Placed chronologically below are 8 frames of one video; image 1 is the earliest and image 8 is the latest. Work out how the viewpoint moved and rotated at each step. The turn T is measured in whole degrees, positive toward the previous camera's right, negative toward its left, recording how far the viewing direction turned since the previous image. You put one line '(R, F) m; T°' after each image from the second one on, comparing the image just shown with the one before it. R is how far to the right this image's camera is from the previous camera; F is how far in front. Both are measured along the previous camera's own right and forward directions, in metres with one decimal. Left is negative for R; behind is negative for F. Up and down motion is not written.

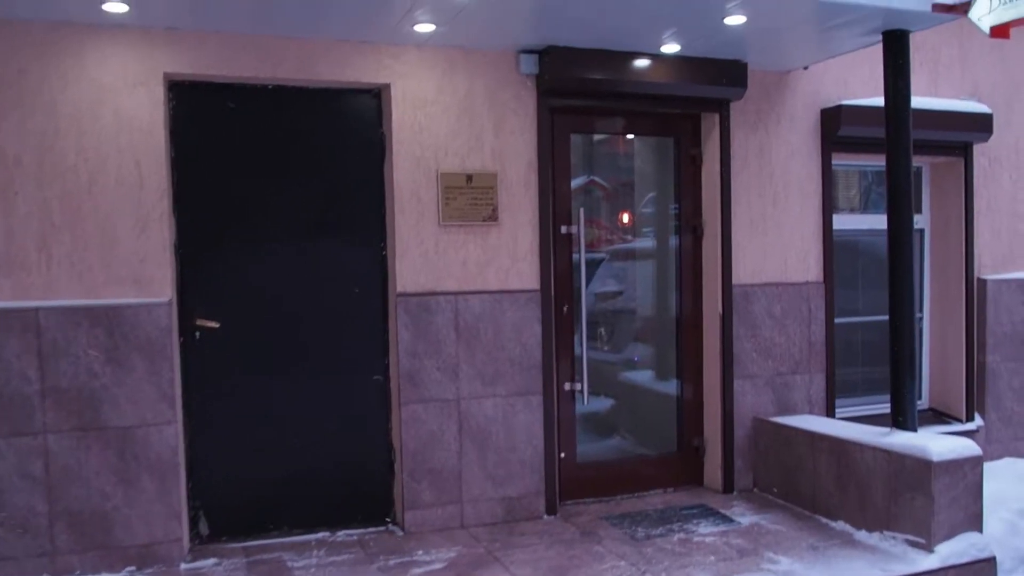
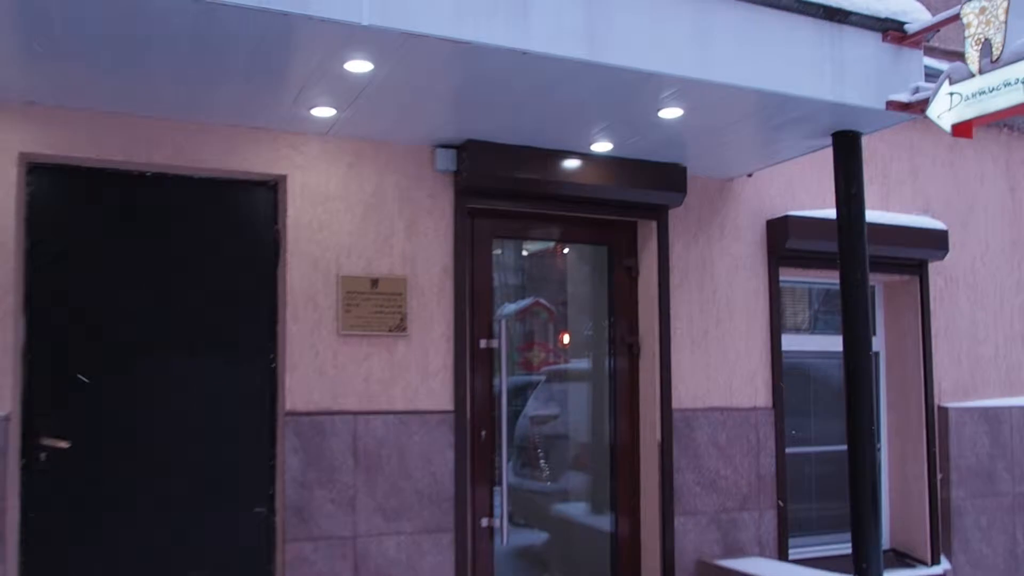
(+0.2, +0.6) m; +2°
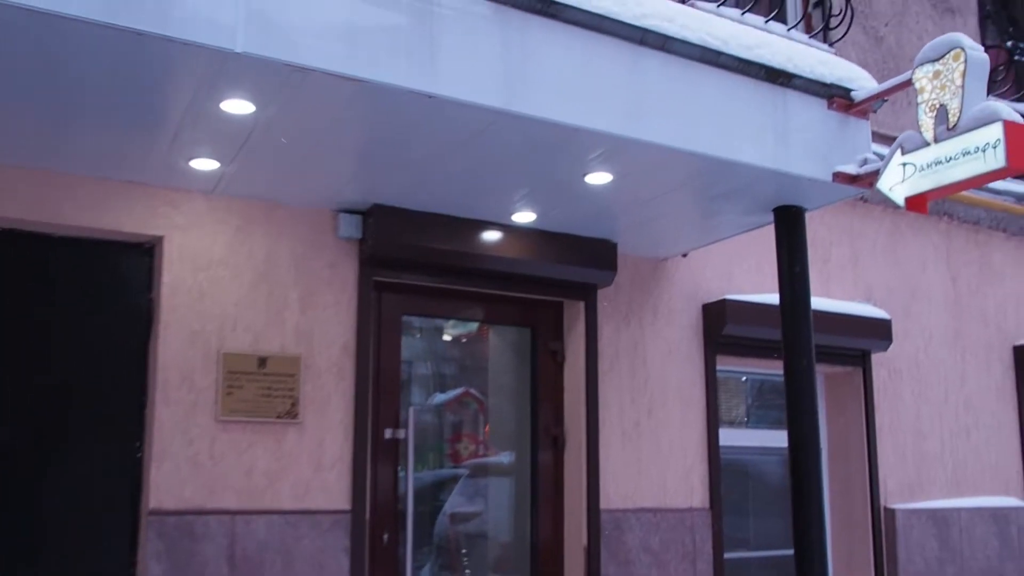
(+0.1, +0.5) m; +3°
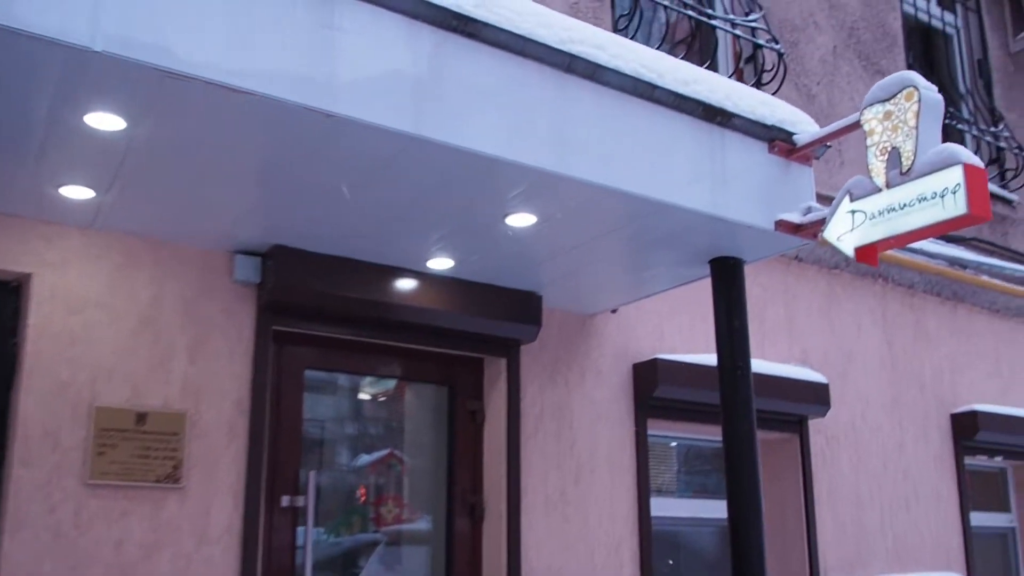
(+0.1, +0.4) m; +3°
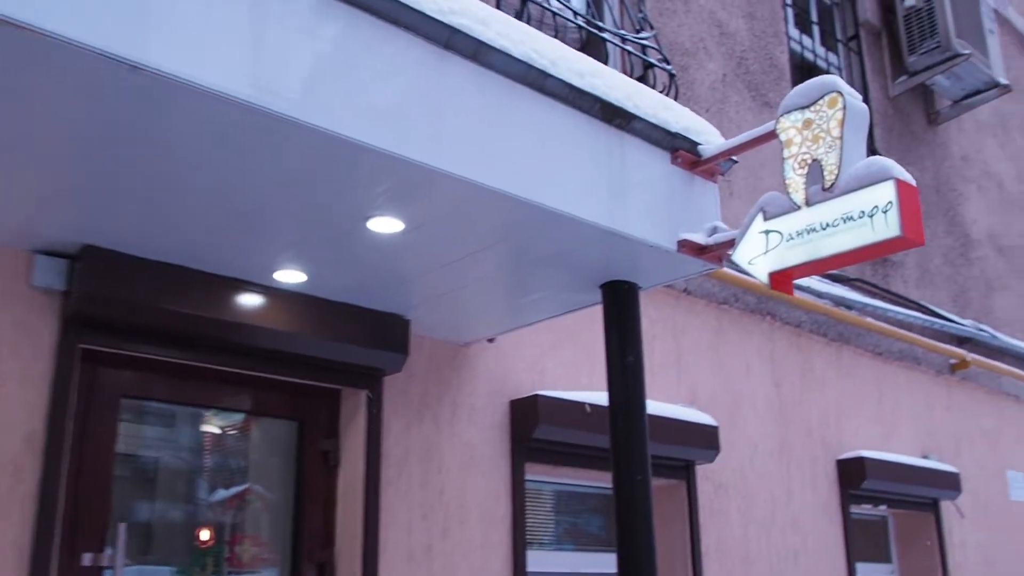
(0.0, +0.6) m; +6°
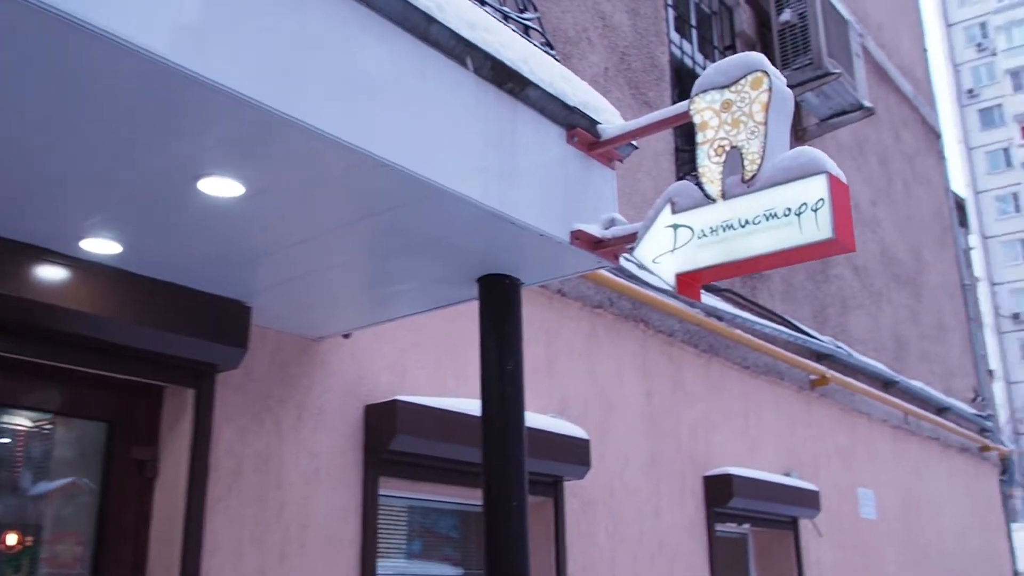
(0.0, +0.5) m; +7°
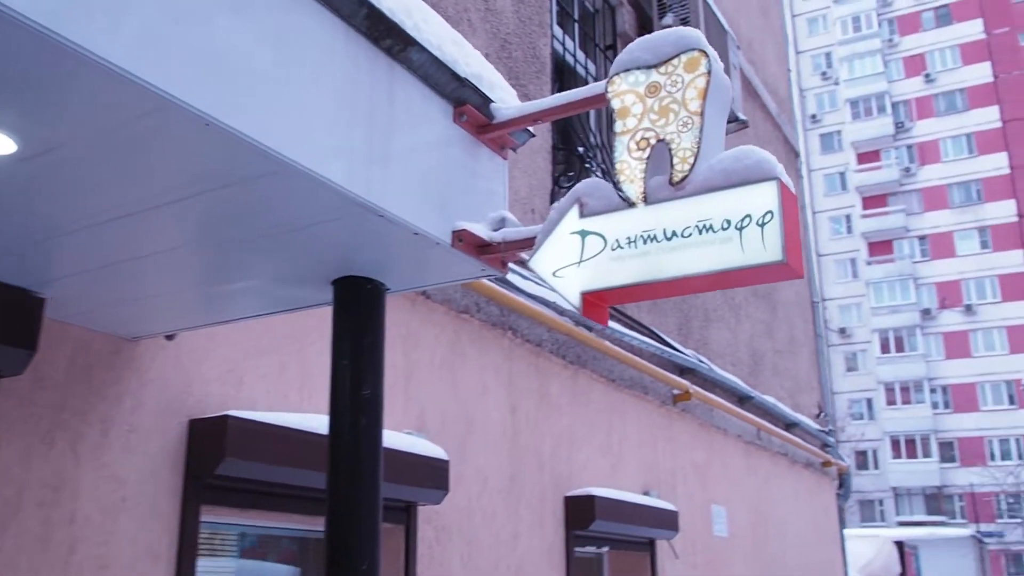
(0.0, +0.6) m; +7°
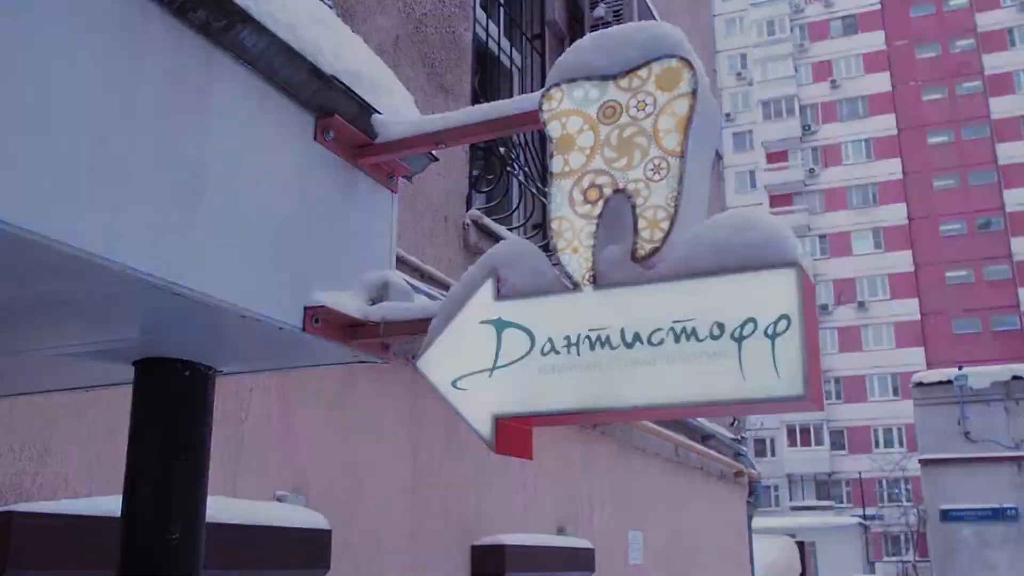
(0.0, +0.8) m; +4°
